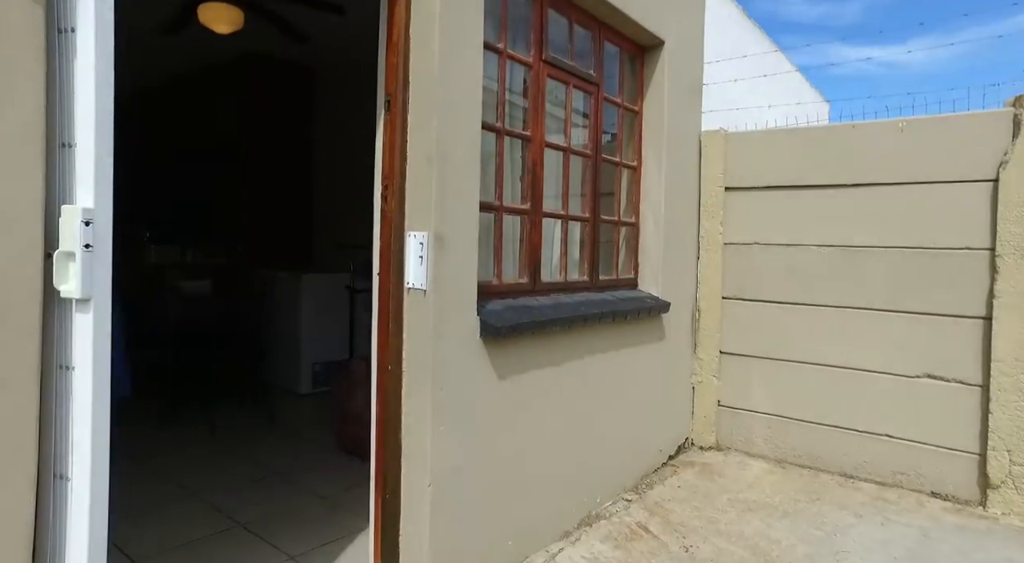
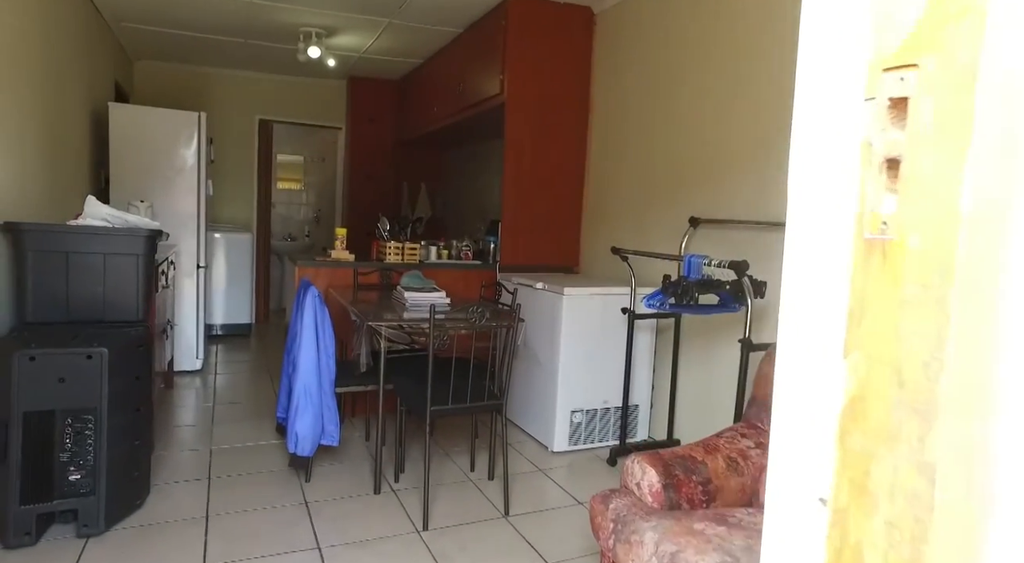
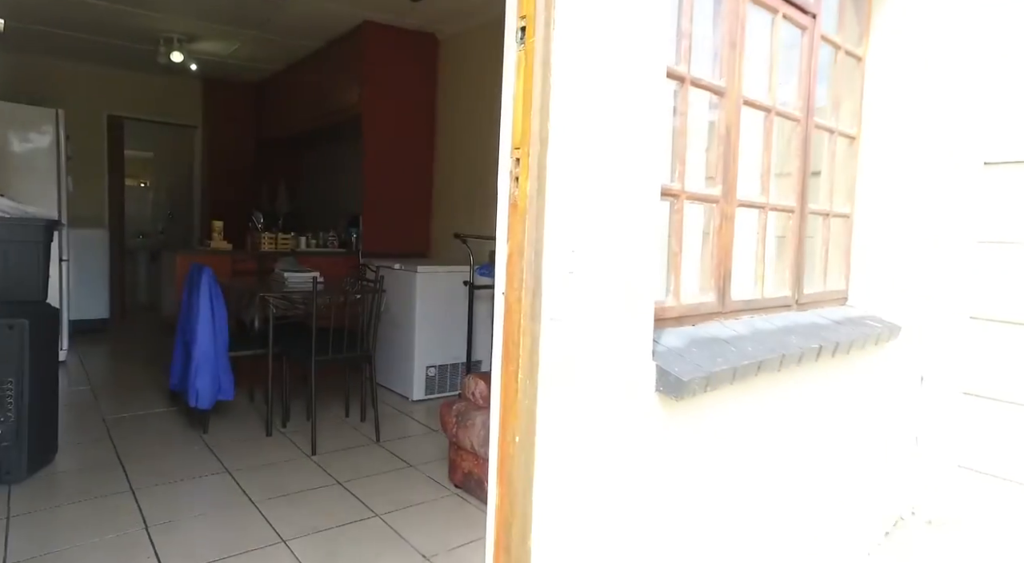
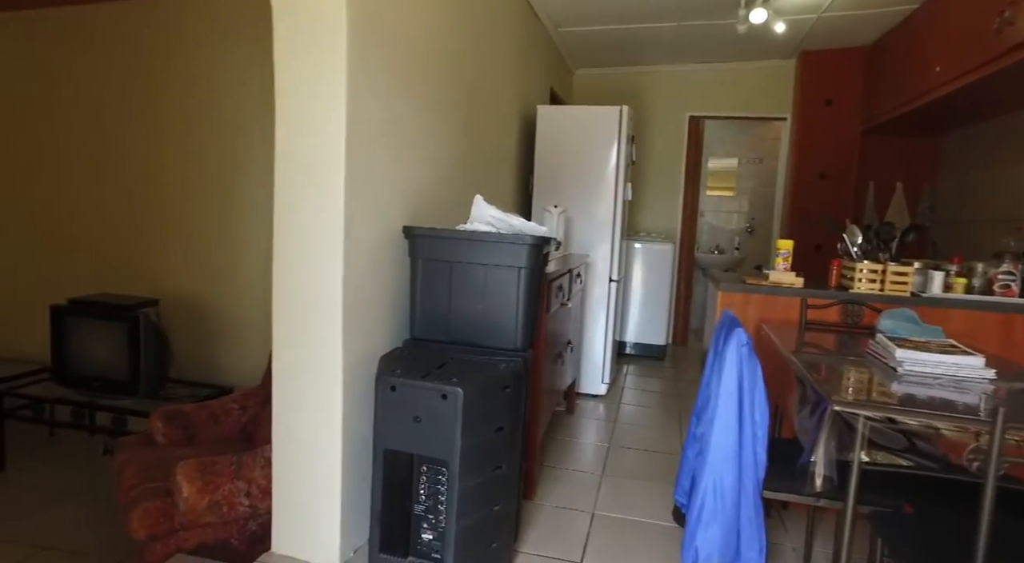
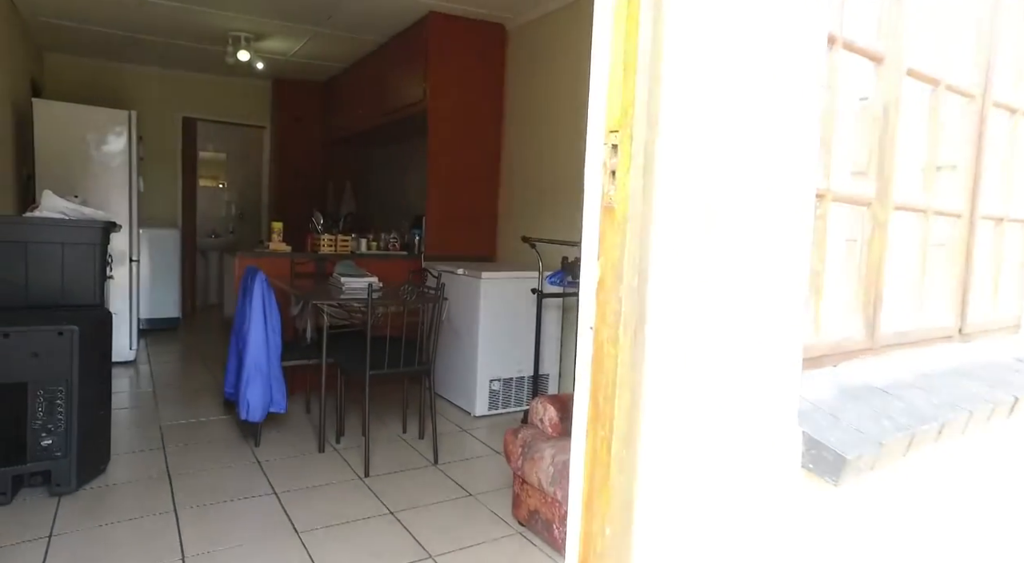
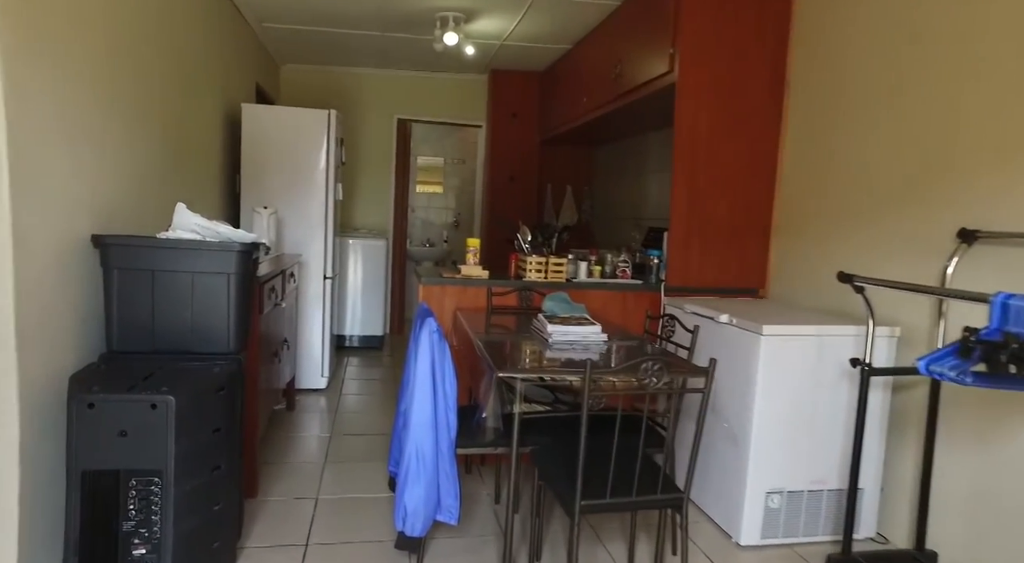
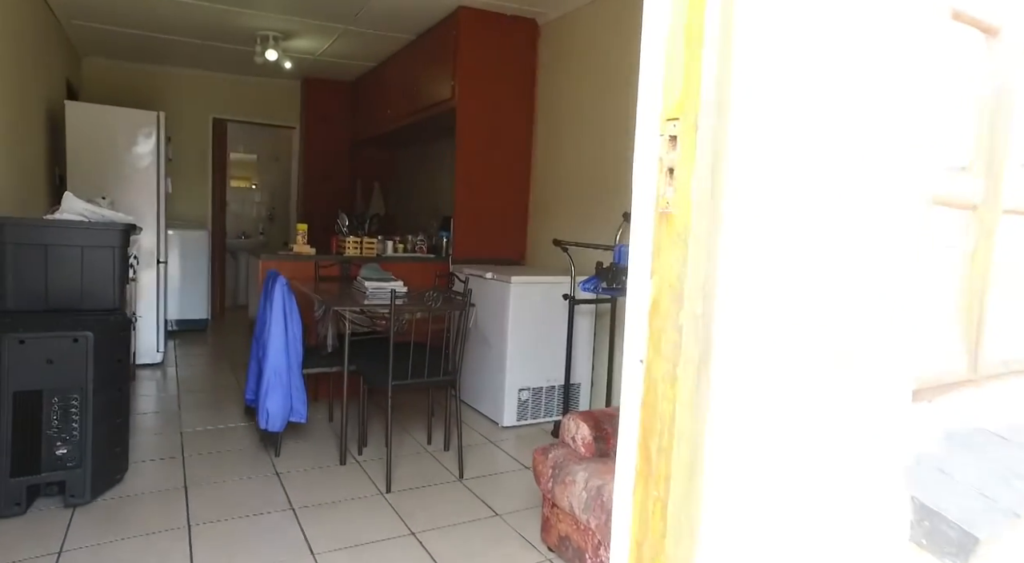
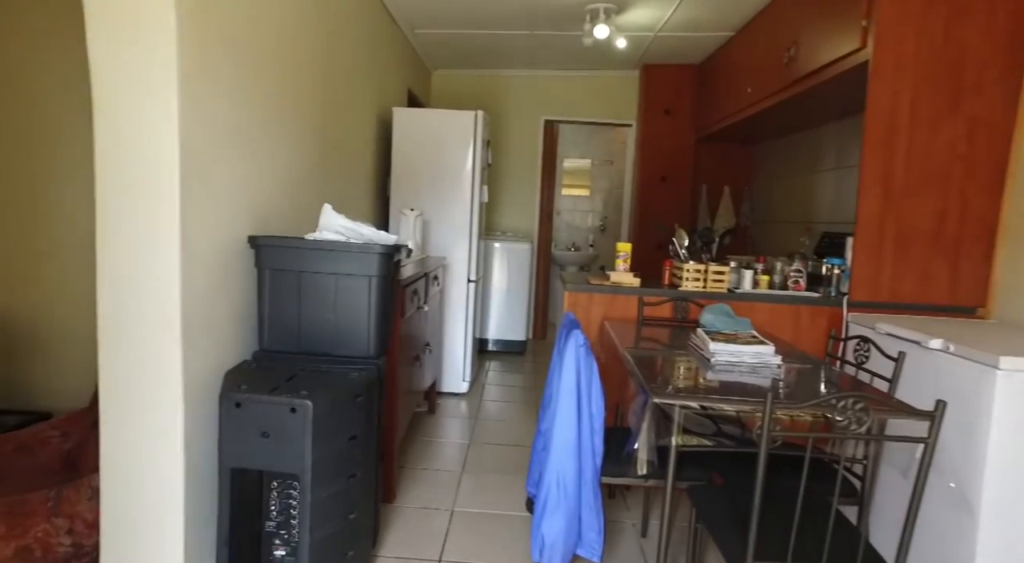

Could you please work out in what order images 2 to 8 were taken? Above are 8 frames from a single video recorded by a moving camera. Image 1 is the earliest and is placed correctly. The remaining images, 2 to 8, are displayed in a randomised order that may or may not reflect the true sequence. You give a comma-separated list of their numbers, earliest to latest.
3, 5, 7, 2, 6, 8, 4
